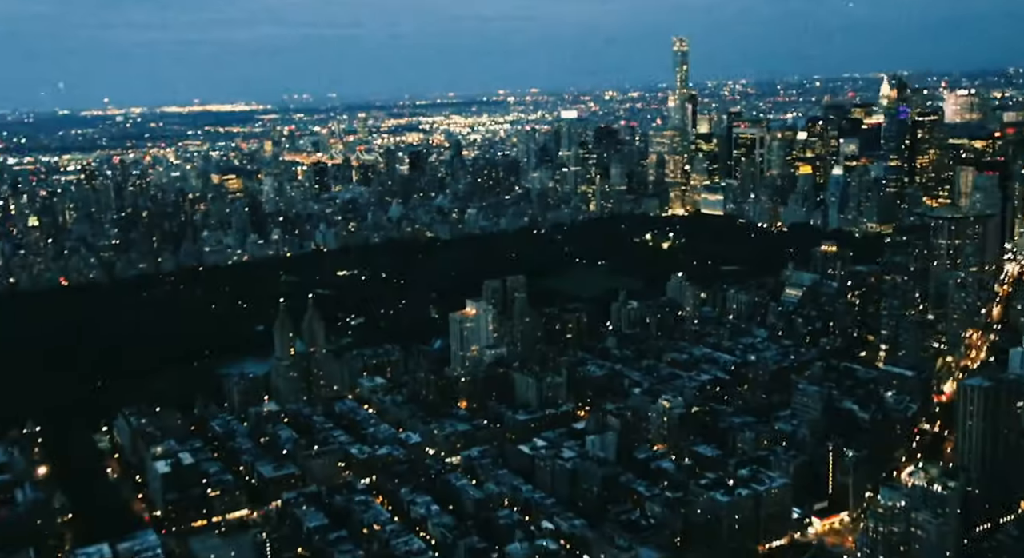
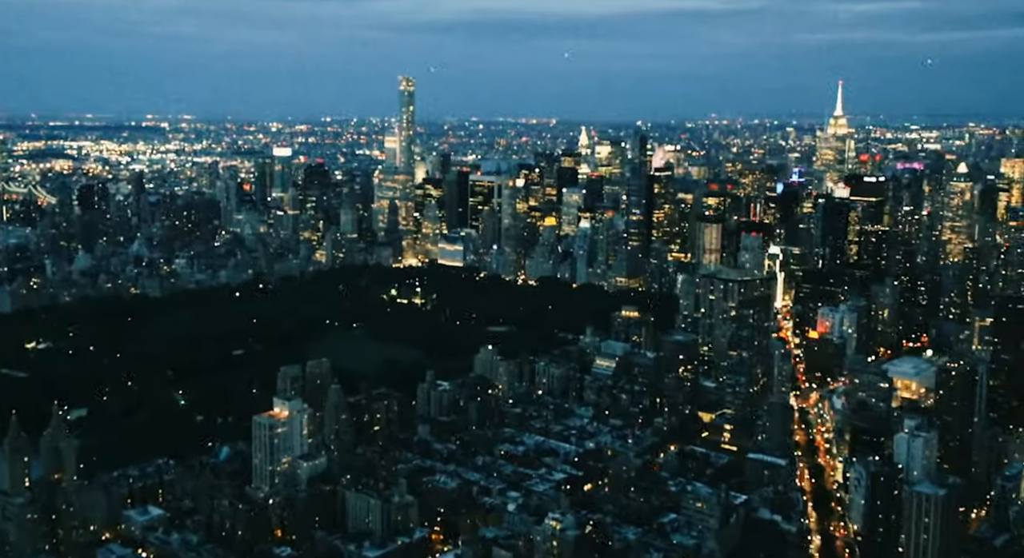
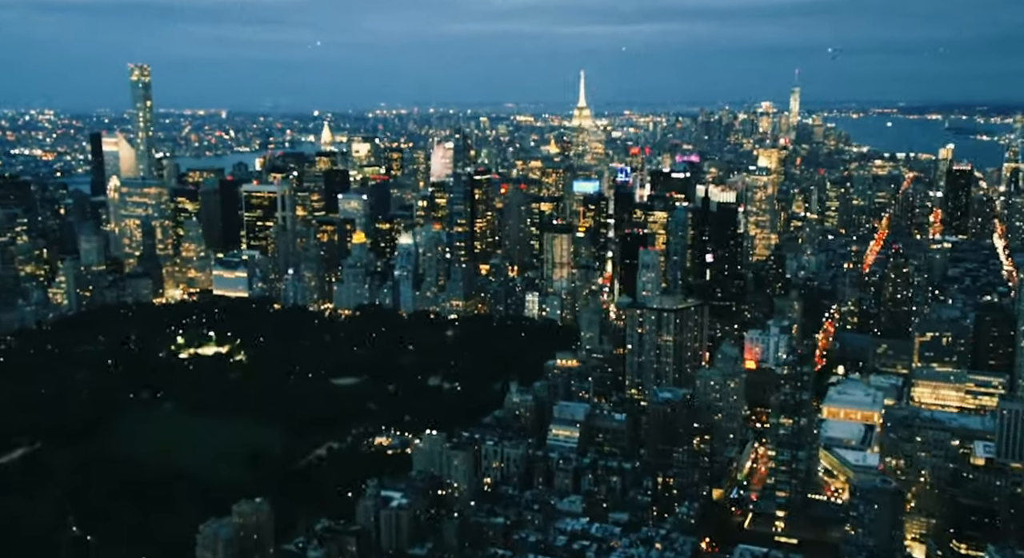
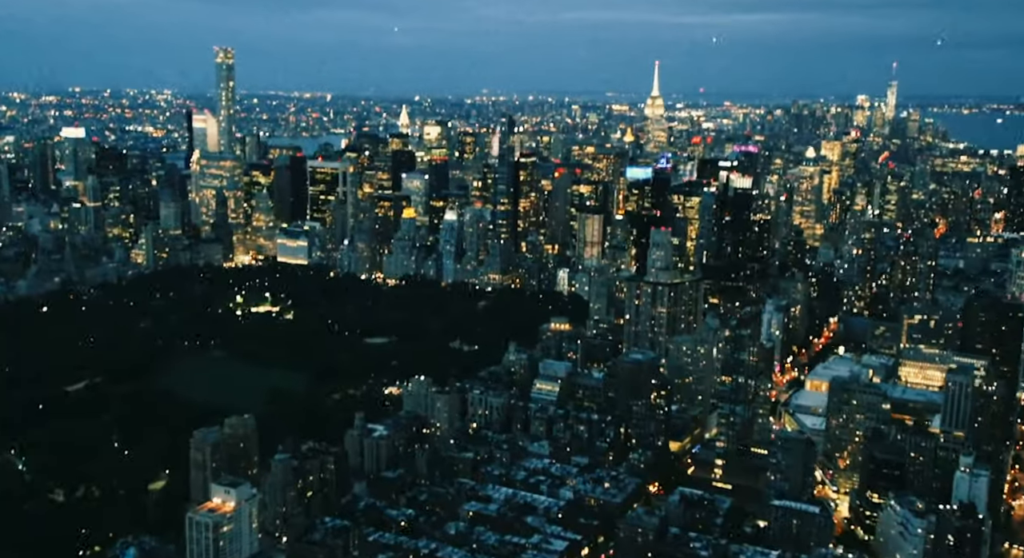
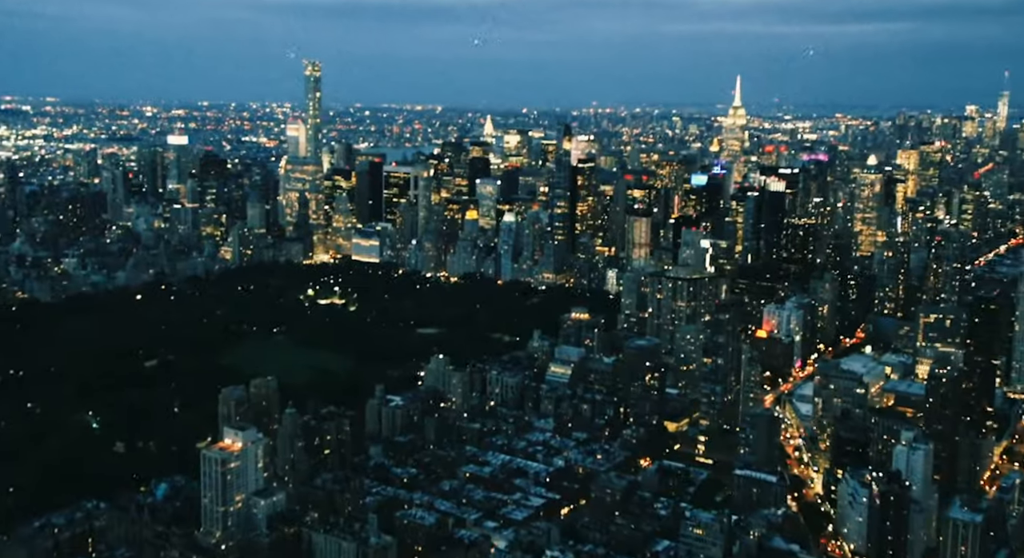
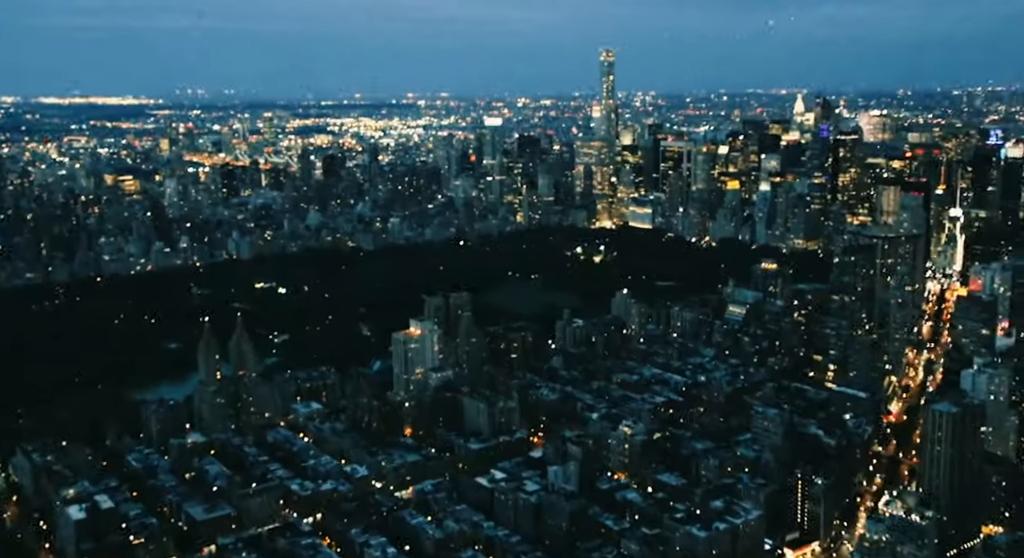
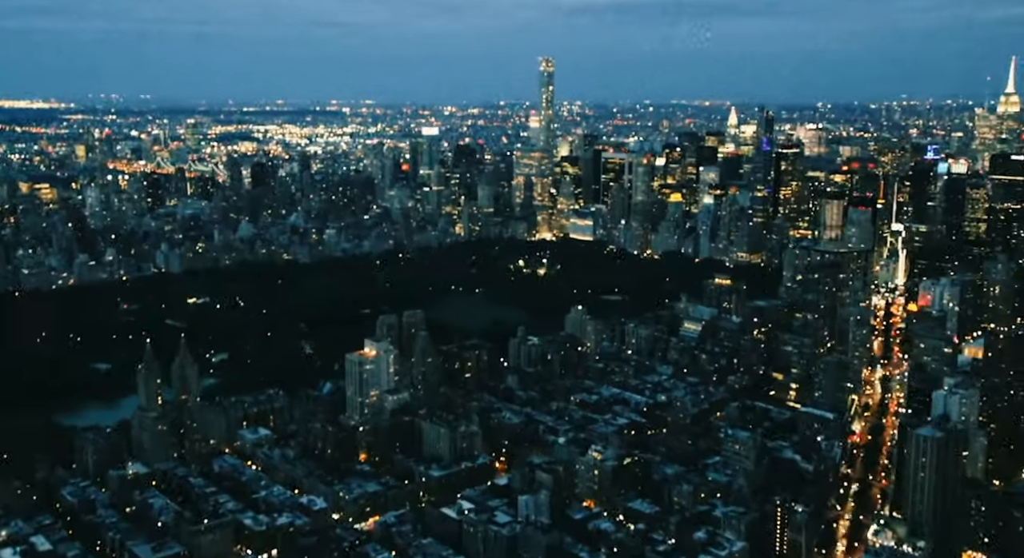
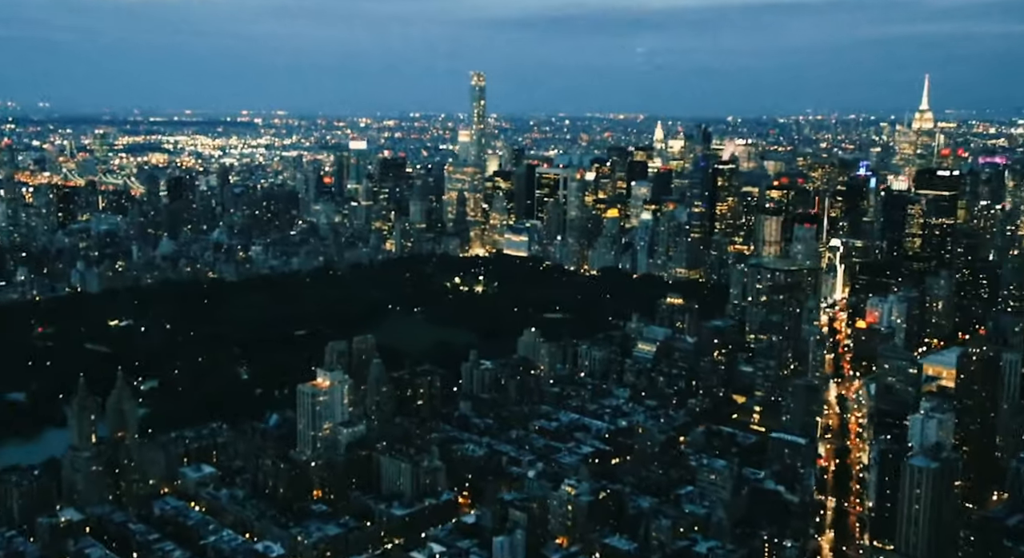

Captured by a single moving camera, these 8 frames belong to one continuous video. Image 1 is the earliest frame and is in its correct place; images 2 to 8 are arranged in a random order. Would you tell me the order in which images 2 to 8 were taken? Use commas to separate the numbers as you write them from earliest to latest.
6, 7, 8, 2, 5, 4, 3
